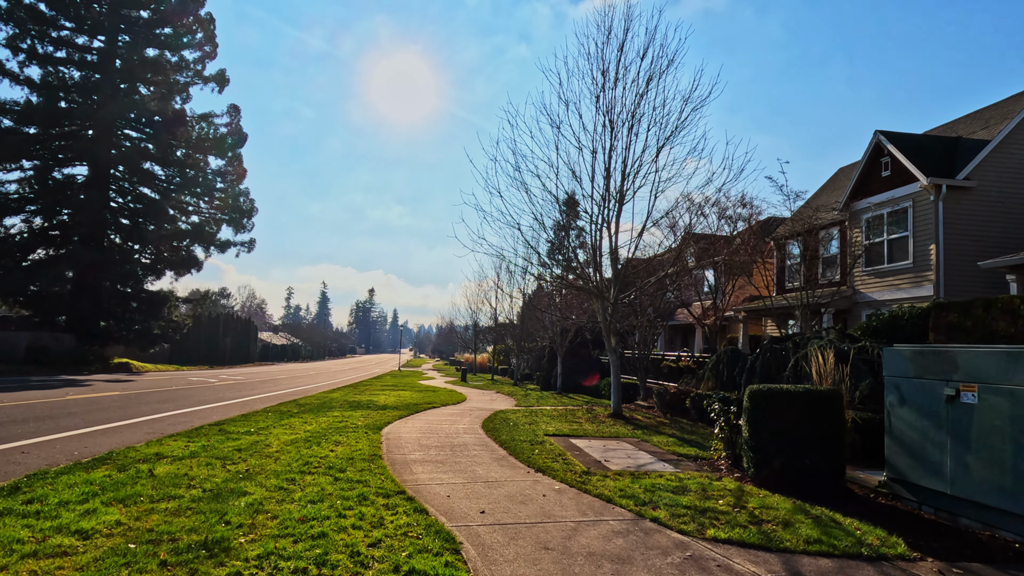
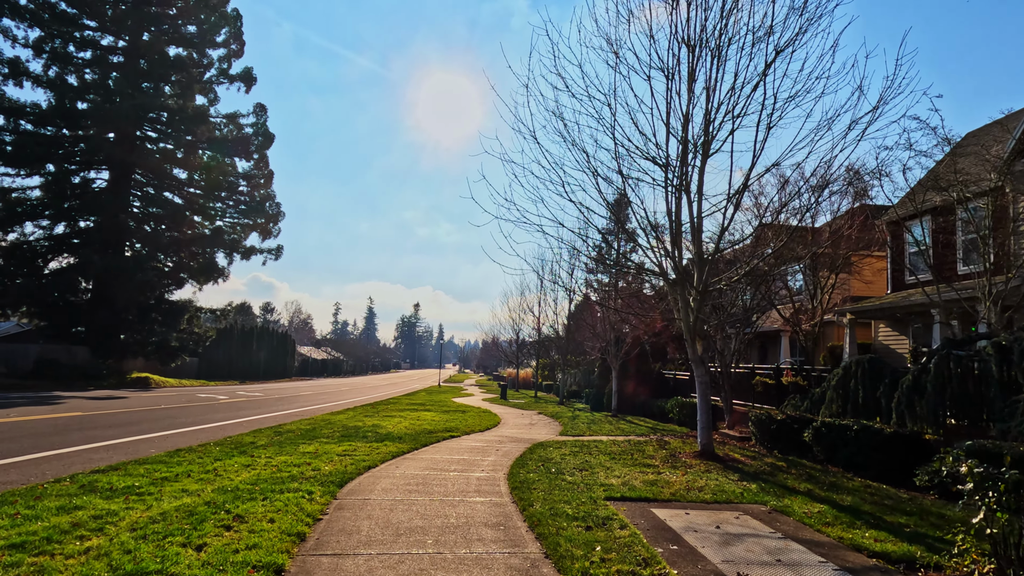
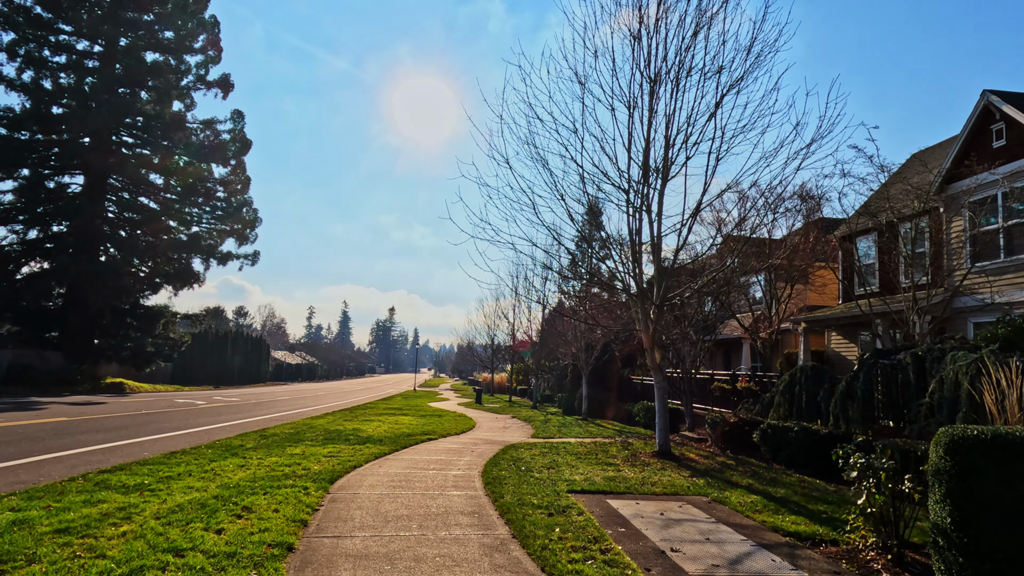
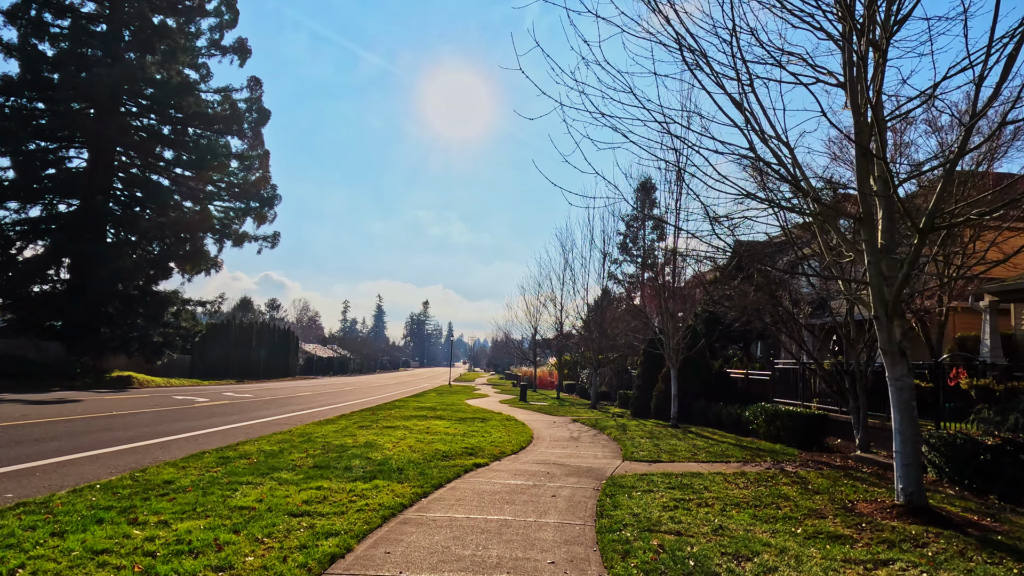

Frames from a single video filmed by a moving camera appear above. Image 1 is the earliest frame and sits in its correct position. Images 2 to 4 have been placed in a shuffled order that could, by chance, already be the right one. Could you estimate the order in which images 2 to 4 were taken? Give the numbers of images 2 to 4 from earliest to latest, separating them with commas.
3, 2, 4
